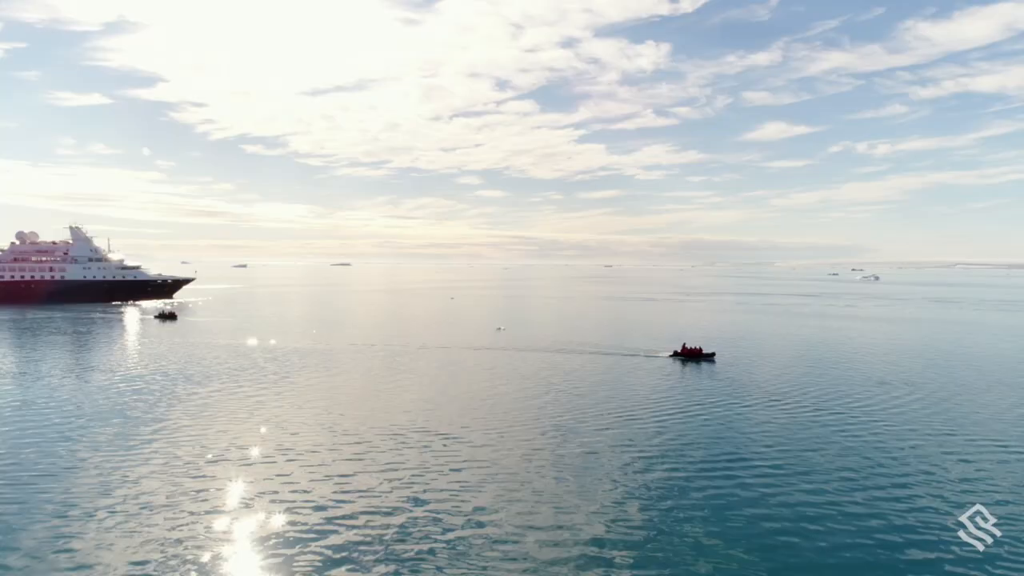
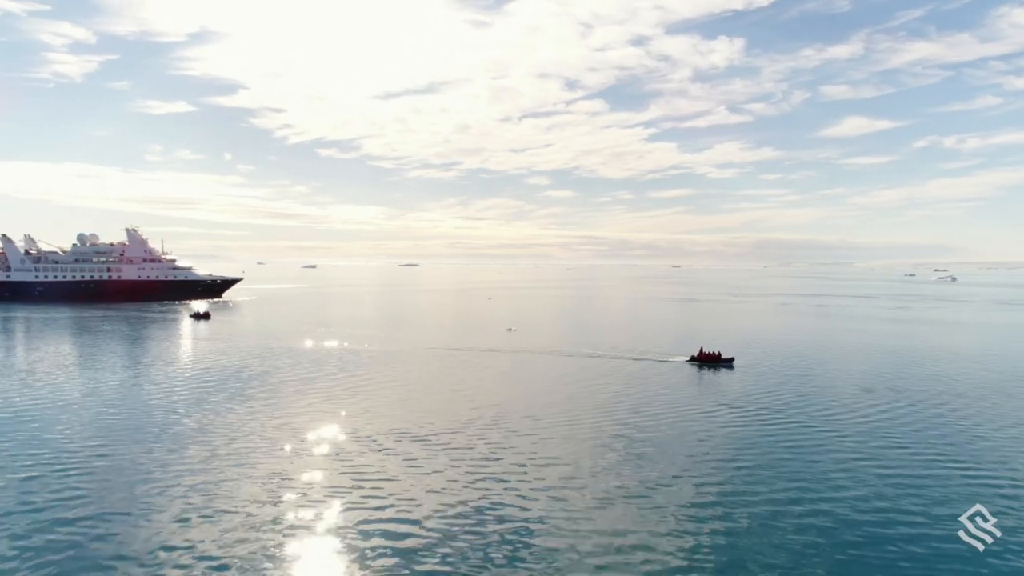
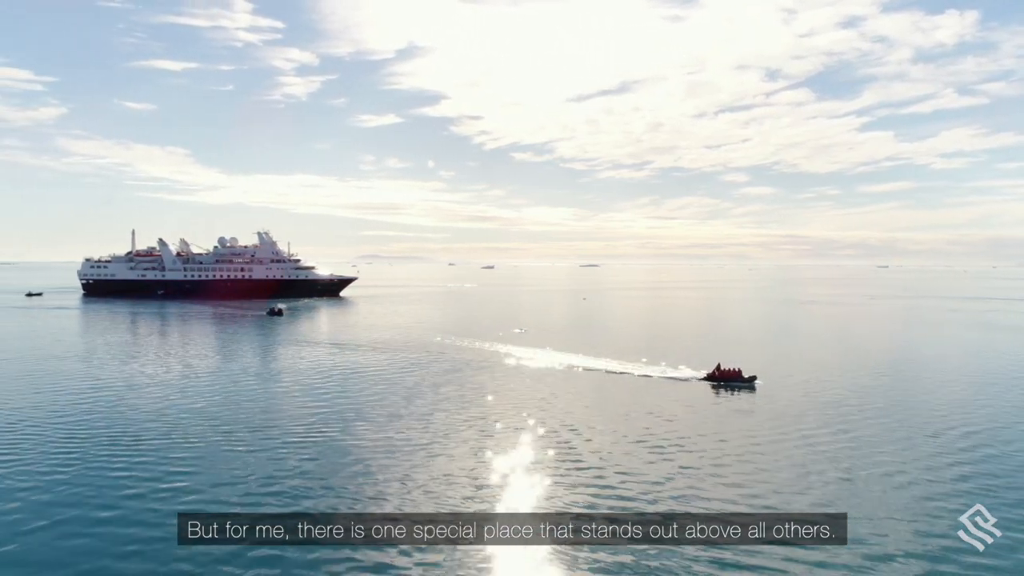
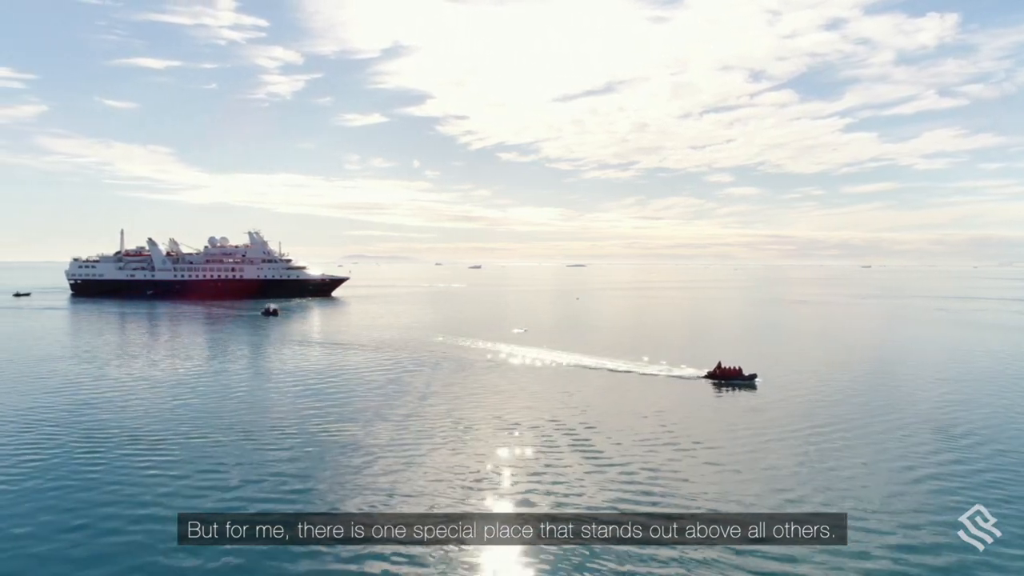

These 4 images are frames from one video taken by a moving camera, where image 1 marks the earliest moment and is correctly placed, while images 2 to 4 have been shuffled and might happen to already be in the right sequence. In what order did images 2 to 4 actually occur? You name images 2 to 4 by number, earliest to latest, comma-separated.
2, 4, 3
